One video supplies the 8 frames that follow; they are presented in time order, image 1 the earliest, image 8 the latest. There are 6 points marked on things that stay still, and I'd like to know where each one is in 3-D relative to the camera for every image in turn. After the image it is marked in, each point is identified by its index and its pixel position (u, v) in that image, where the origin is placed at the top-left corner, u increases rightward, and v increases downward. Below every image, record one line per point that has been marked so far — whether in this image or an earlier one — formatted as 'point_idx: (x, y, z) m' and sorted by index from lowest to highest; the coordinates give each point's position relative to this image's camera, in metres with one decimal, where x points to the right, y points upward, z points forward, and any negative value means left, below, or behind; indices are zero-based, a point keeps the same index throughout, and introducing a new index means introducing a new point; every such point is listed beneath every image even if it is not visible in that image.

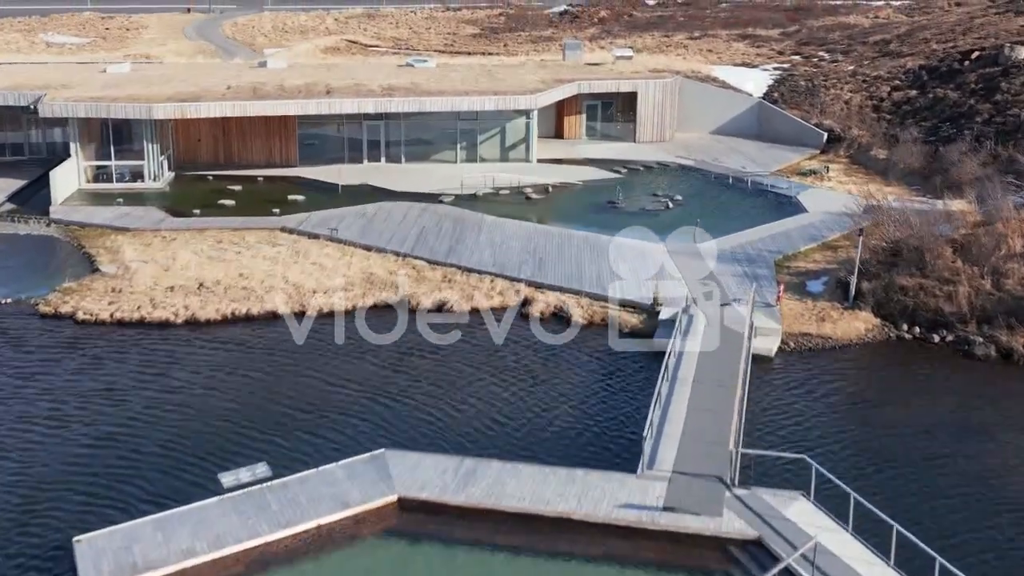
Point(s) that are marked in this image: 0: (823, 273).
0: (+6.5, +0.3, +19.6) m
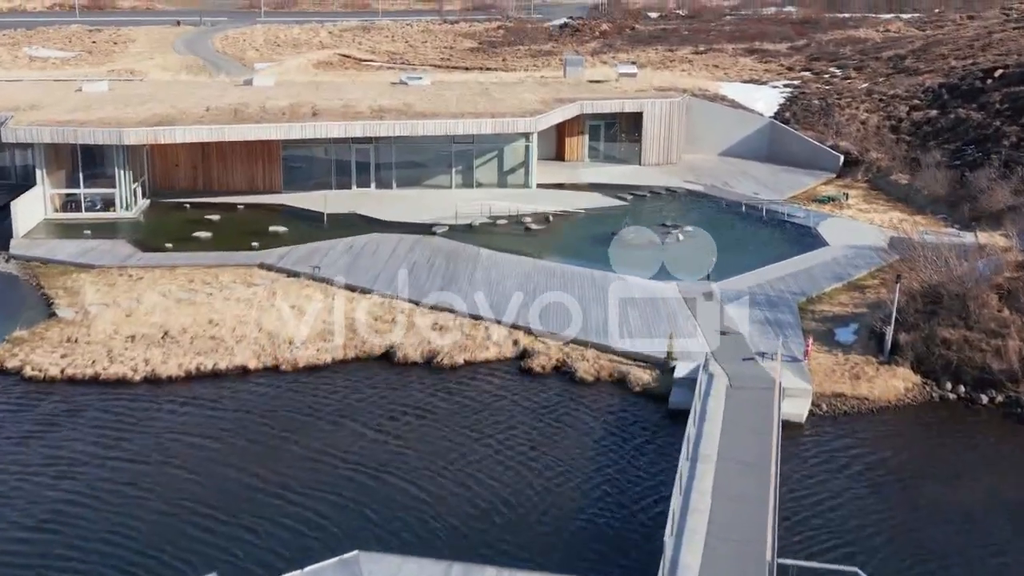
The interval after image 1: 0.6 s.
0: (+6.5, -0.6, +17.8) m
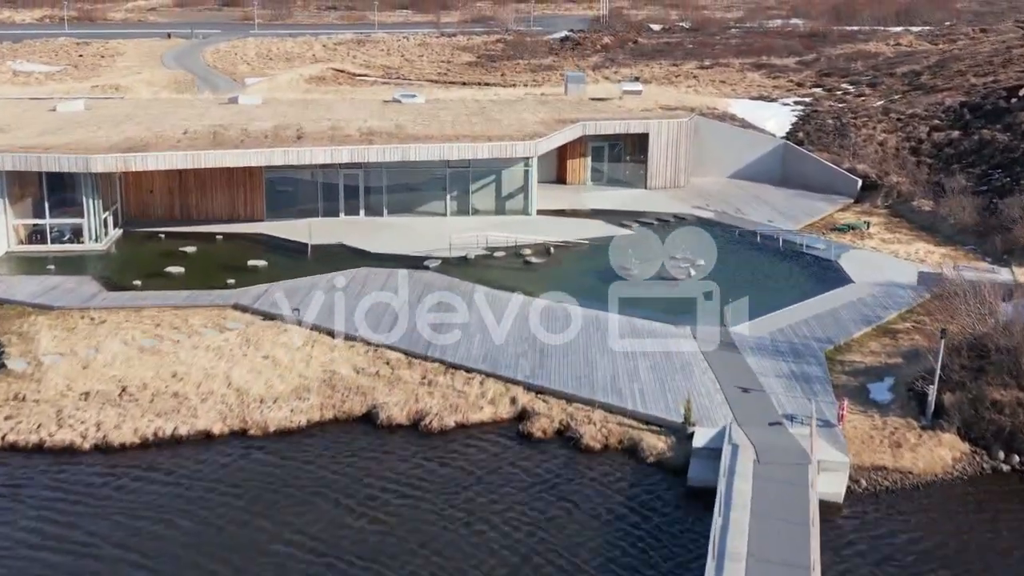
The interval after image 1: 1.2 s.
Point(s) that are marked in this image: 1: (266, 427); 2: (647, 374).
0: (+6.5, -1.5, +16.1) m
1: (-3.9, -2.2, +14.8) m
2: (+2.3, -1.4, +15.6) m
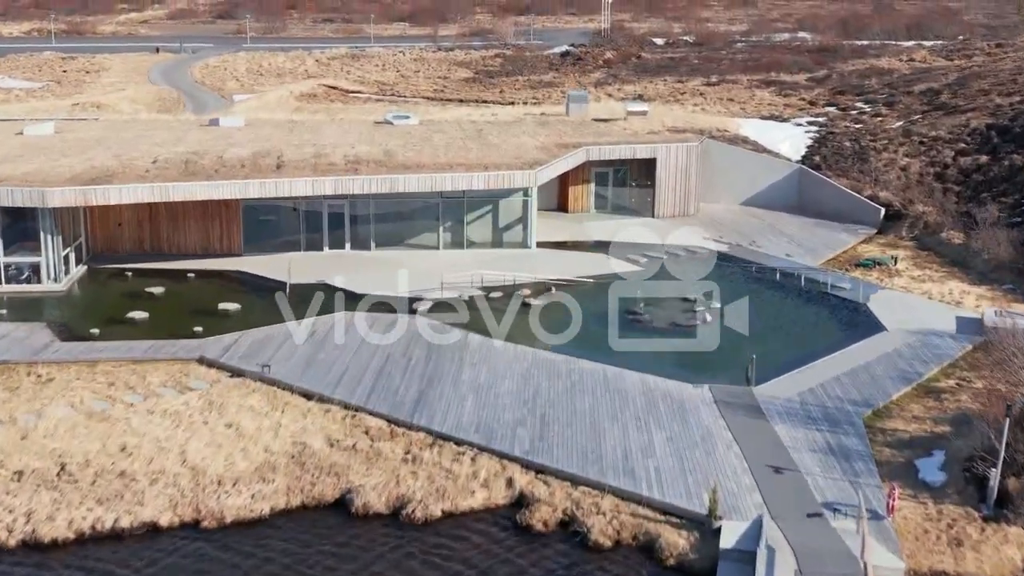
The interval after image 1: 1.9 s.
0: (+6.4, -2.4, +14.1) m
1: (-4.0, -3.1, +12.8) m
2: (+2.2, -2.4, +13.7) m
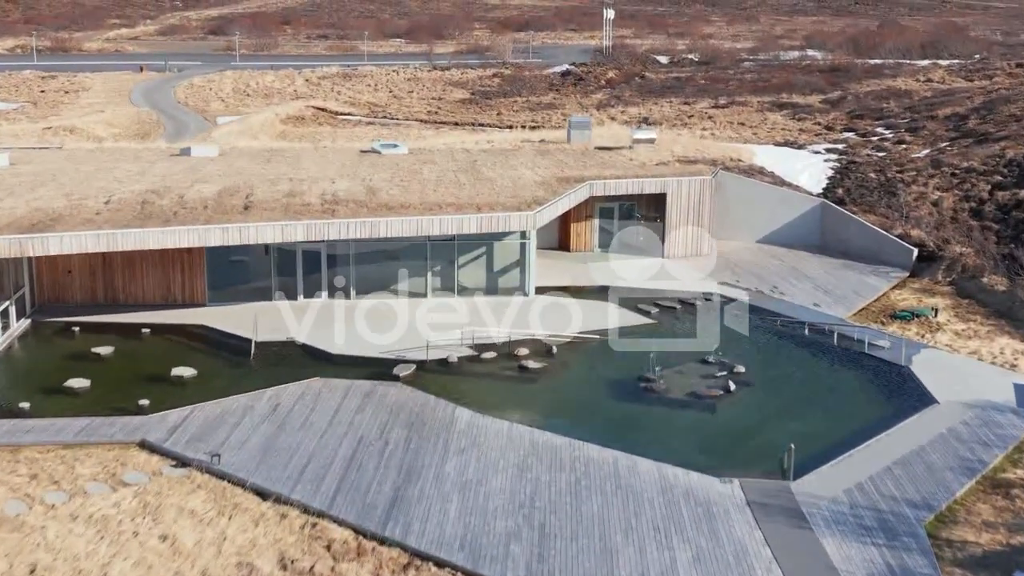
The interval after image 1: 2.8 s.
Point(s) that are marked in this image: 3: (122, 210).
0: (+6.3, -3.5, +11.7) m
1: (-4.1, -4.2, +10.3) m
2: (+2.1, -3.4, +11.2) m
3: (-8.3, +1.7, +19.7) m
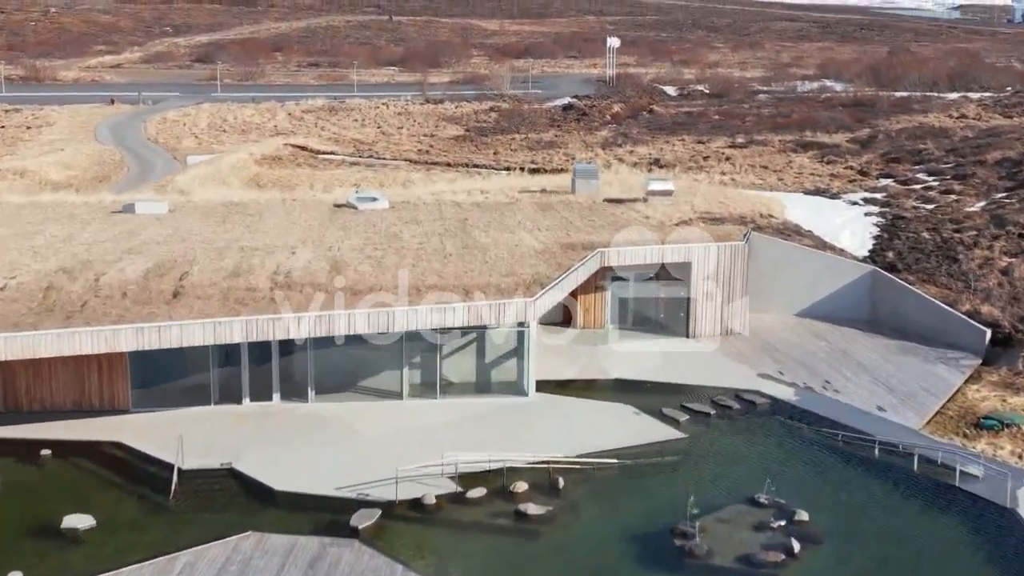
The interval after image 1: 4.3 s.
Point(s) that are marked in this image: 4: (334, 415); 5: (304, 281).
0: (+6.2, -5.1, +7.6) m
1: (-4.1, -5.8, +6.3) m
2: (+2.0, -5.1, +7.2) m
3: (-8.3, -0.2, +15.8) m
4: (-3.2, -2.3, +17.0) m
5: (-3.8, +0.1, +16.9) m
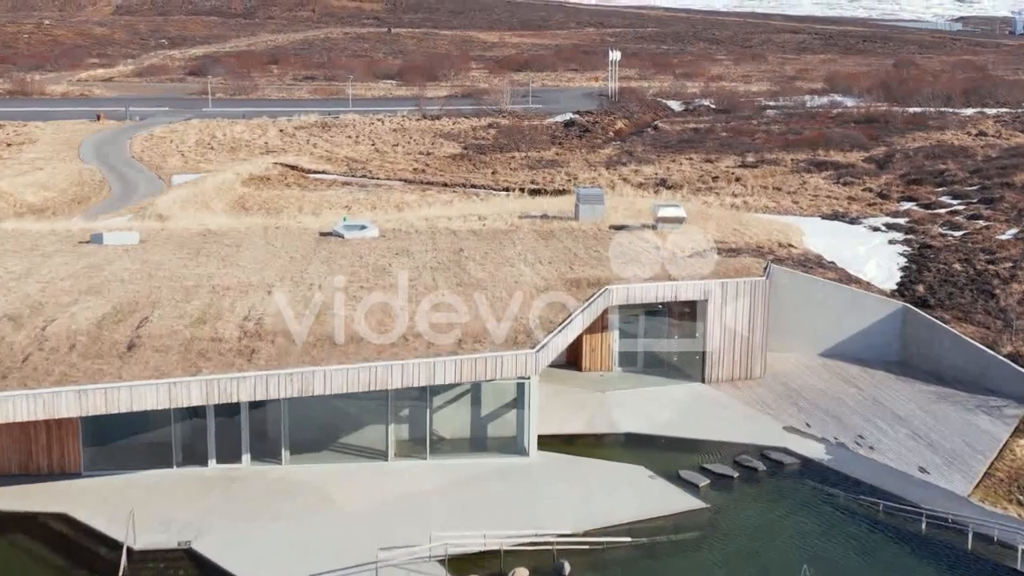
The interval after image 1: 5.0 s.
0: (+6.2, -5.8, +5.7) m
1: (-4.2, -6.4, +4.4) m
2: (+2.0, -5.7, +5.3) m
3: (-8.4, -0.9, +14.0) m
4: (-3.3, -3.1, +15.2) m
5: (-3.8, -0.7, +15.1) m
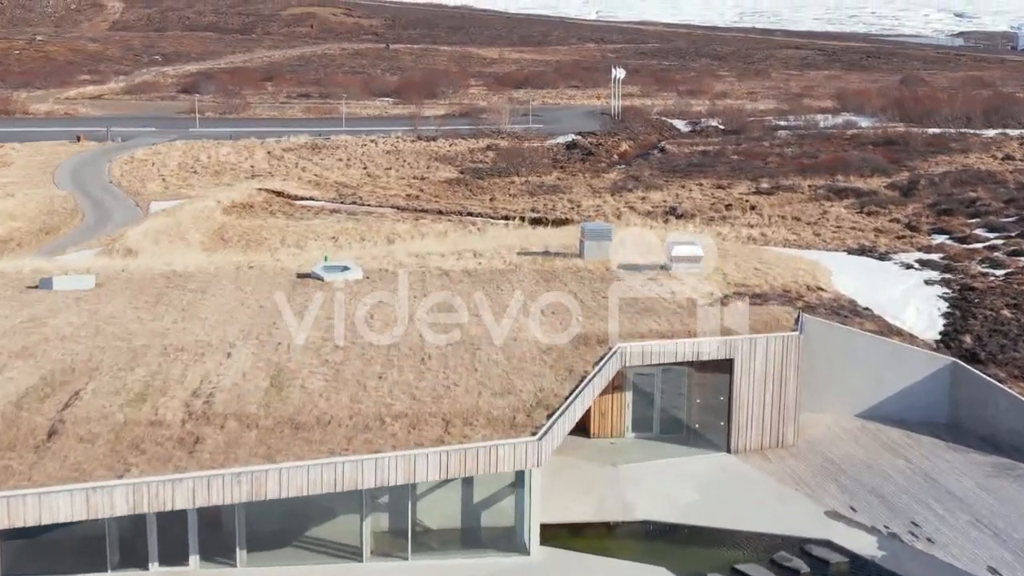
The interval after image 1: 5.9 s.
0: (+6.2, -6.6, +3.3) m
1: (-4.2, -7.3, +2.0) m
2: (+2.0, -6.6, +2.9) m
3: (-8.4, -1.9, +11.6) m
4: (-3.3, -4.1, +12.8) m
5: (-3.9, -1.6, +12.8) m
